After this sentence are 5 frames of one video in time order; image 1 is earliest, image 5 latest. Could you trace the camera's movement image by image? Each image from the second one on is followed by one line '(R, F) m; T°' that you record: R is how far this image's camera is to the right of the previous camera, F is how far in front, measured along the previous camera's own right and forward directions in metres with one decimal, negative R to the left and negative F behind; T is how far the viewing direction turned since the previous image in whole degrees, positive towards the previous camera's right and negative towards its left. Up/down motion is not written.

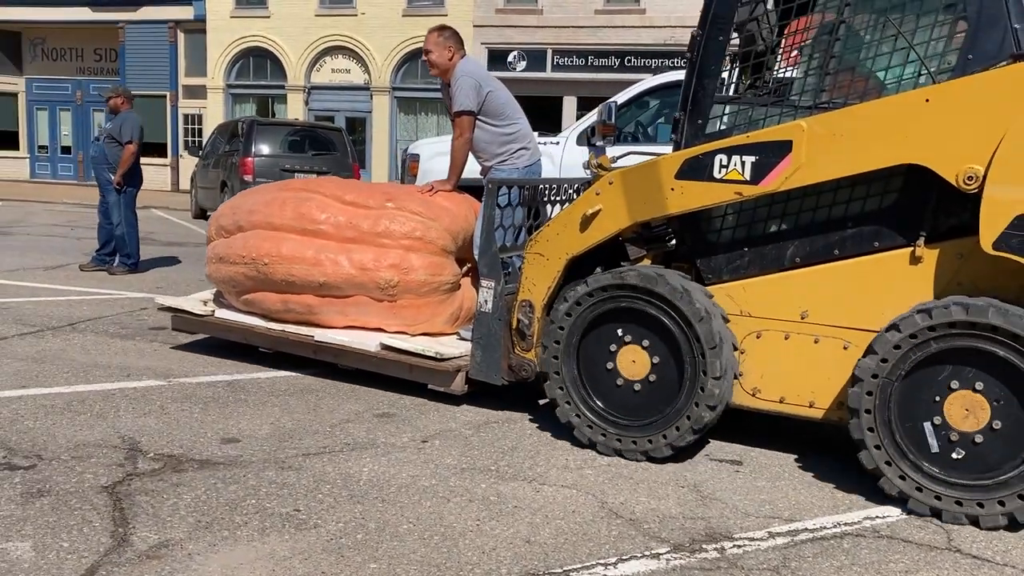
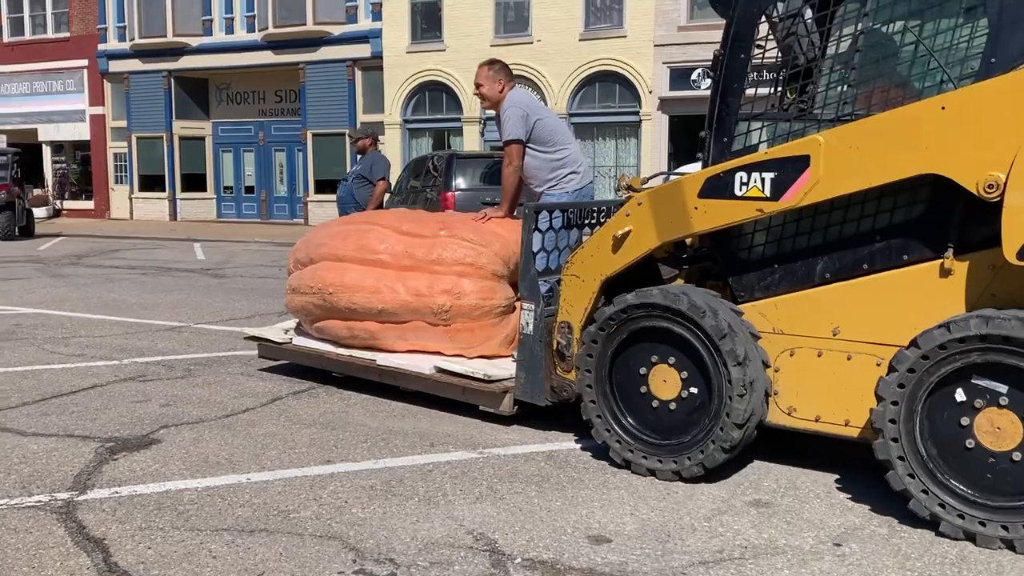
(-0.9, +0.6) m; -9°
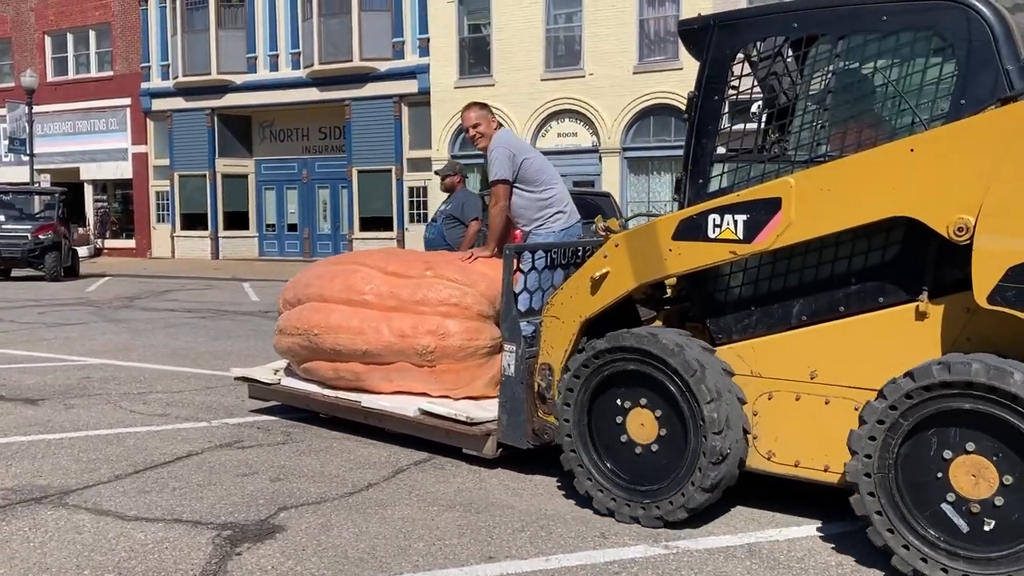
(-0.6, +0.5) m; -1°
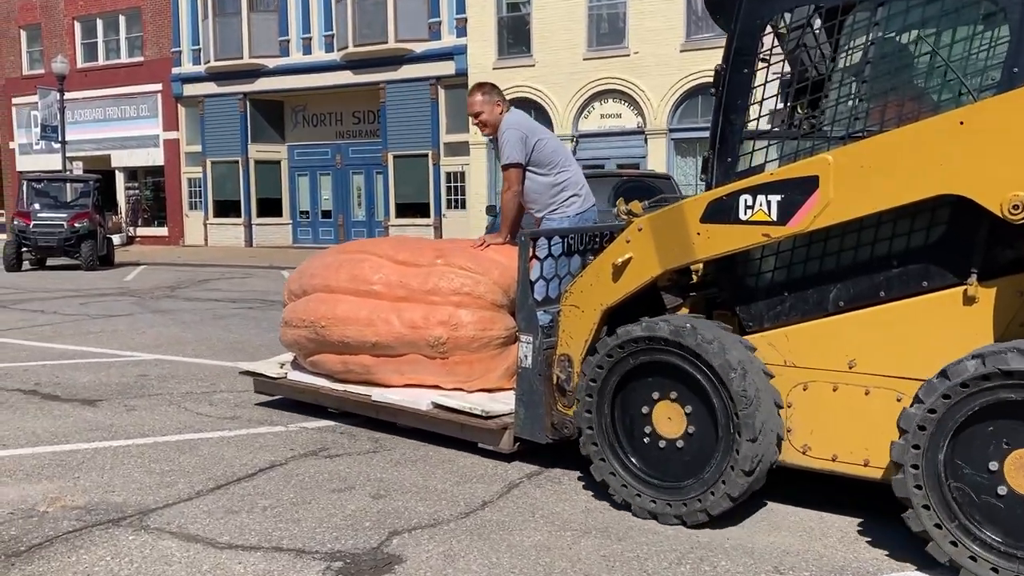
(+0.4, +0.8) m; -3°
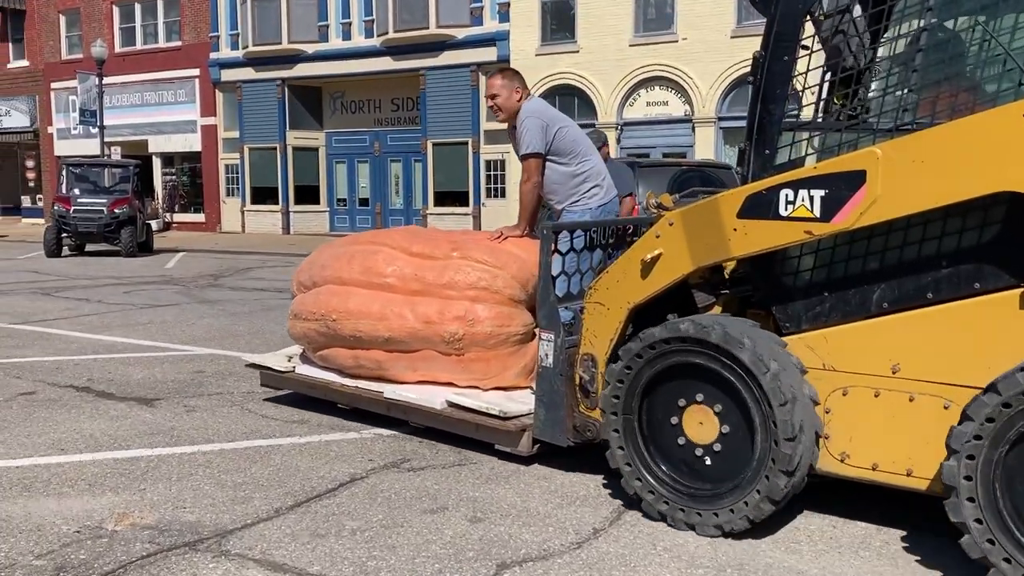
(+0.4, +0.5) m; -3°
